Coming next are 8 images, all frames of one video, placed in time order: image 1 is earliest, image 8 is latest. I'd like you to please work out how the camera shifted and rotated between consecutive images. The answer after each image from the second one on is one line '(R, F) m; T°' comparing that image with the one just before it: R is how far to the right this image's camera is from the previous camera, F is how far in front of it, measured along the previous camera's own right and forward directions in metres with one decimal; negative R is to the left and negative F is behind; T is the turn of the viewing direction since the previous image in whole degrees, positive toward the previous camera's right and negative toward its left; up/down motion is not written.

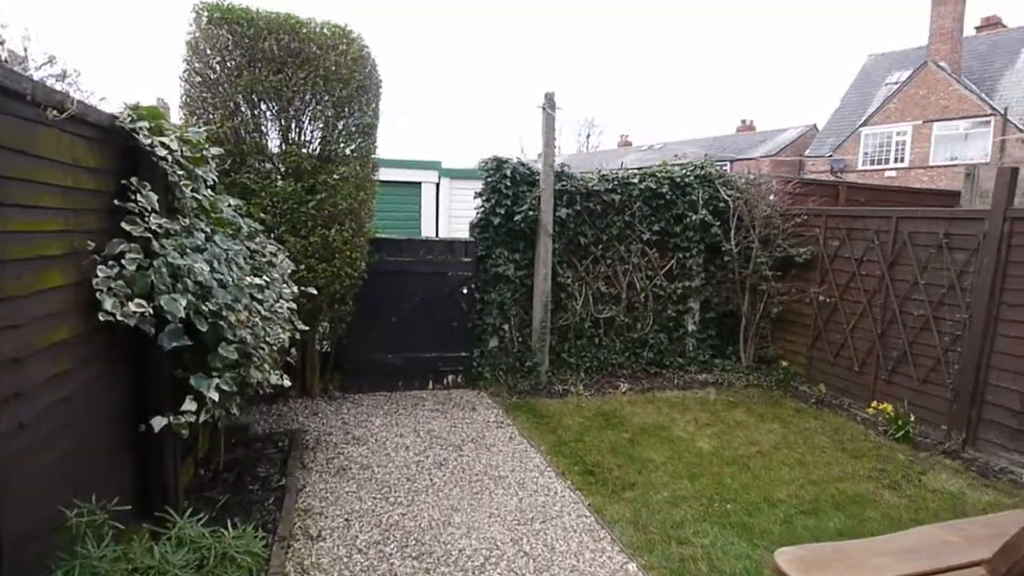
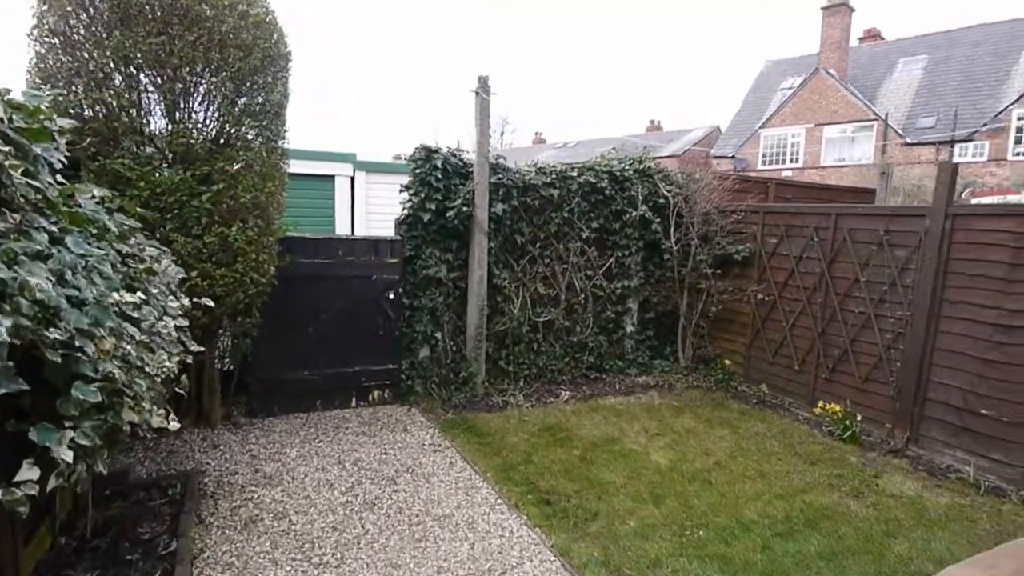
(-0.1, +0.5) m; +8°
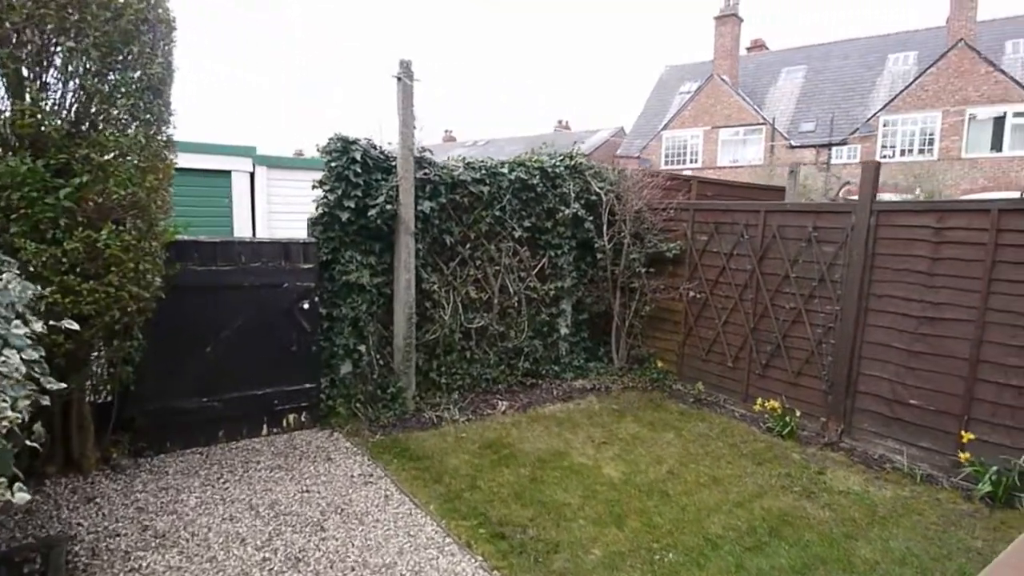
(-0.2, +0.4) m; +9°
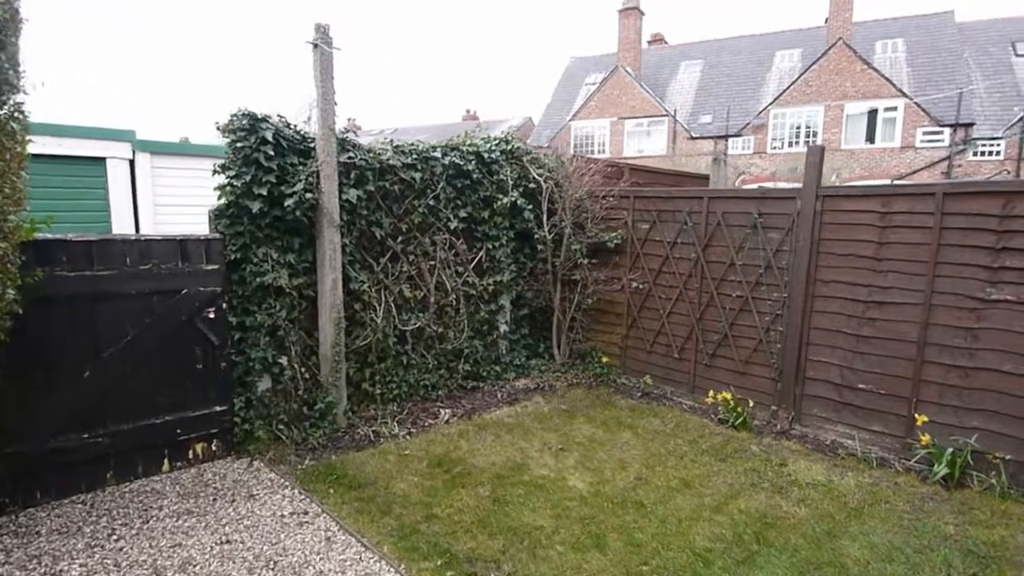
(-0.2, +0.4) m; +9°
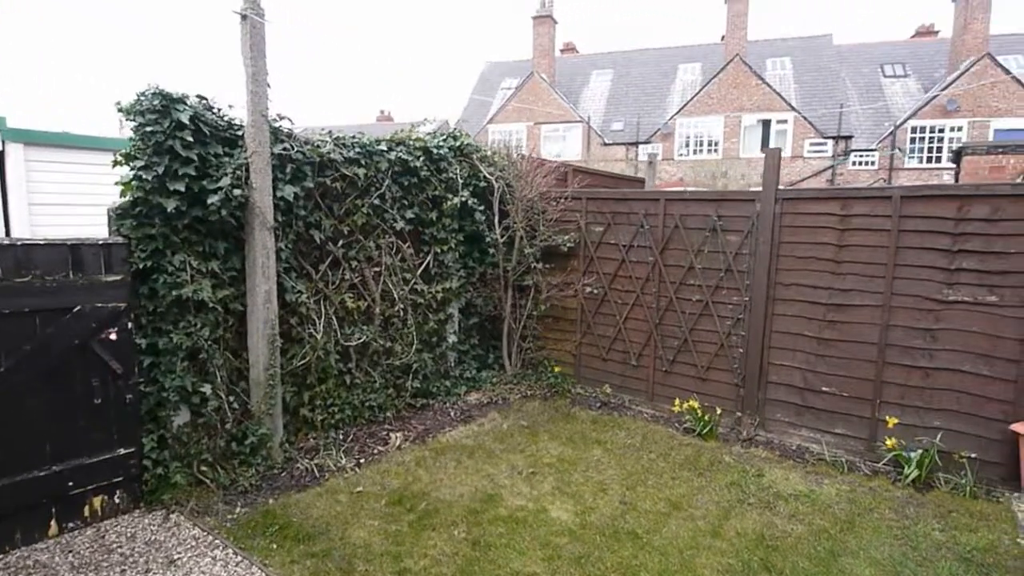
(-0.3, +0.4) m; +9°
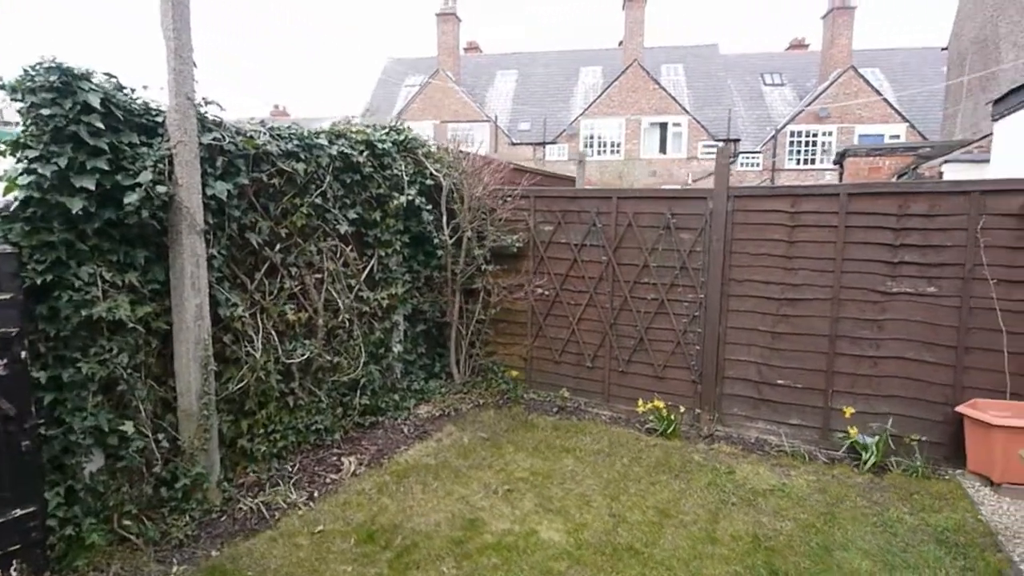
(-0.4, +0.3) m; +9°
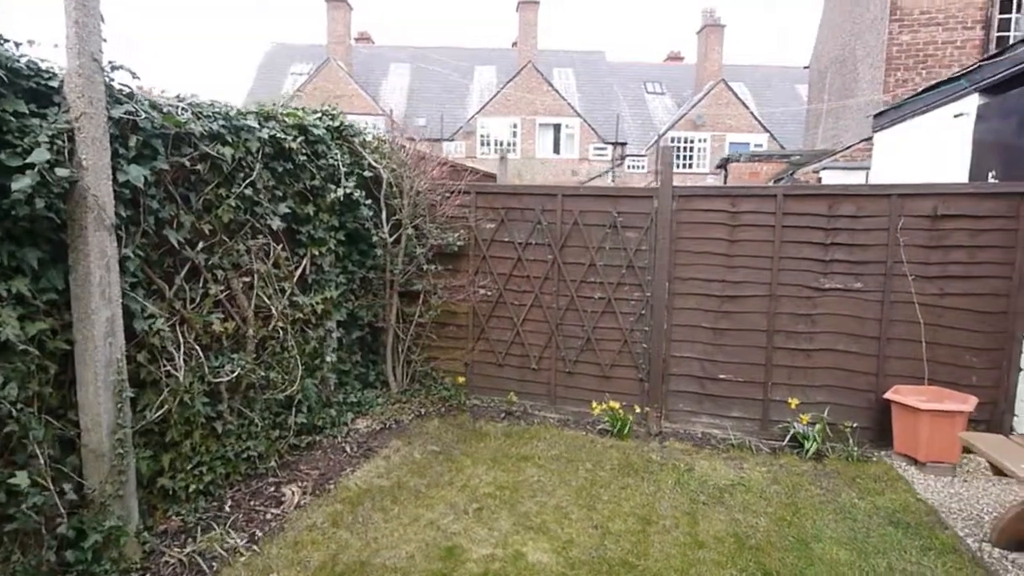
(-0.4, +0.3) m; +11°
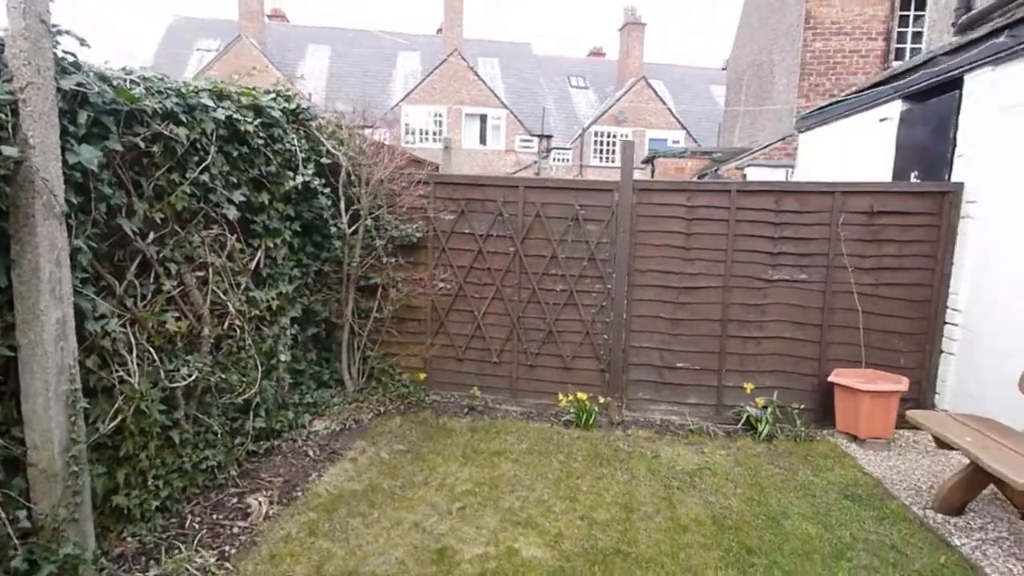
(-0.3, +0.1) m; +8°
